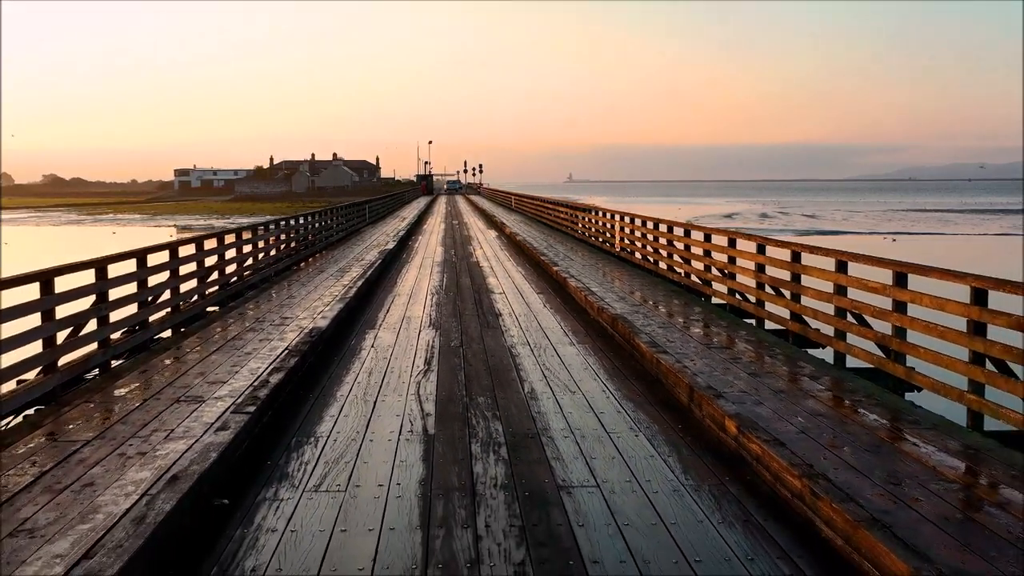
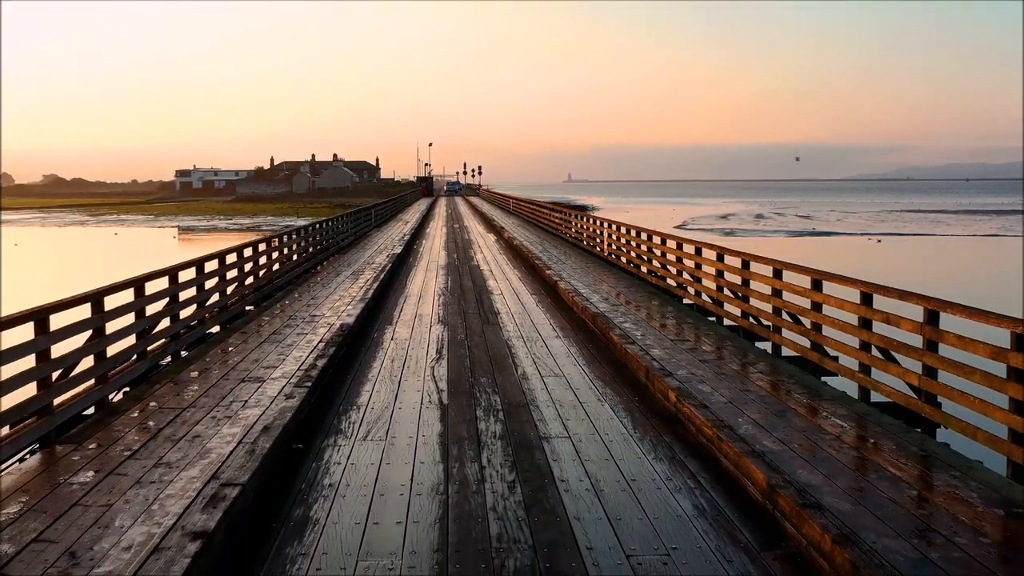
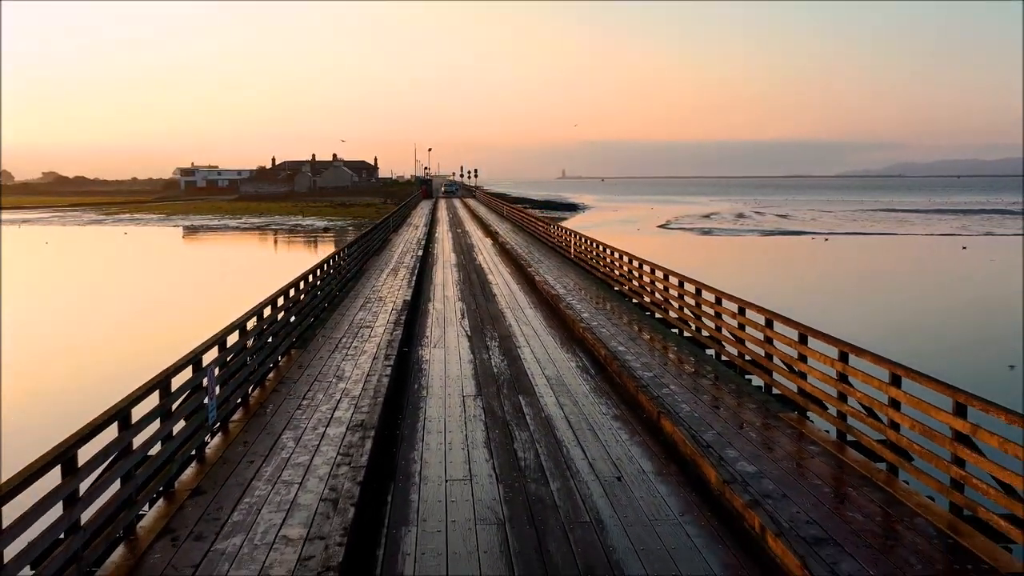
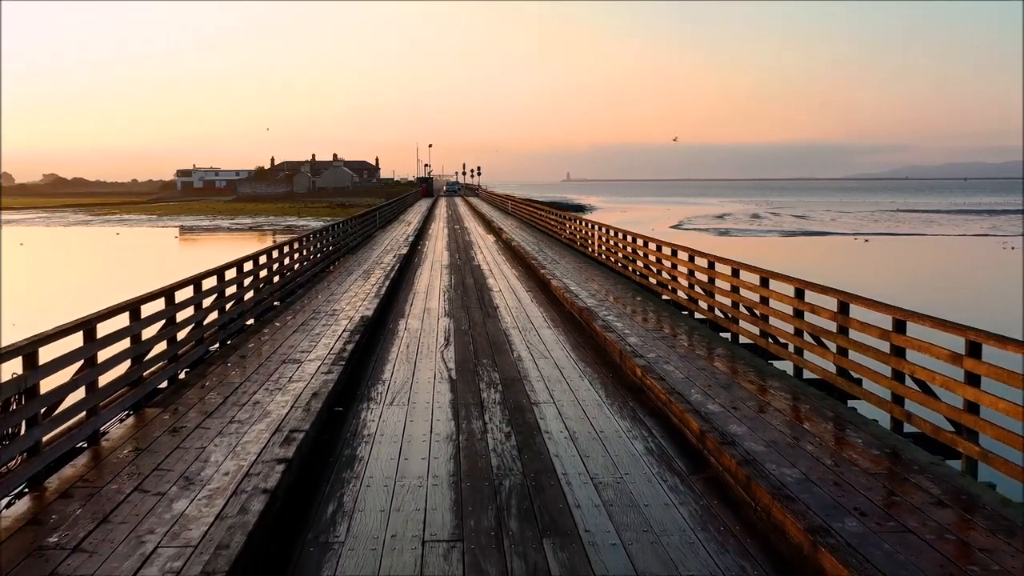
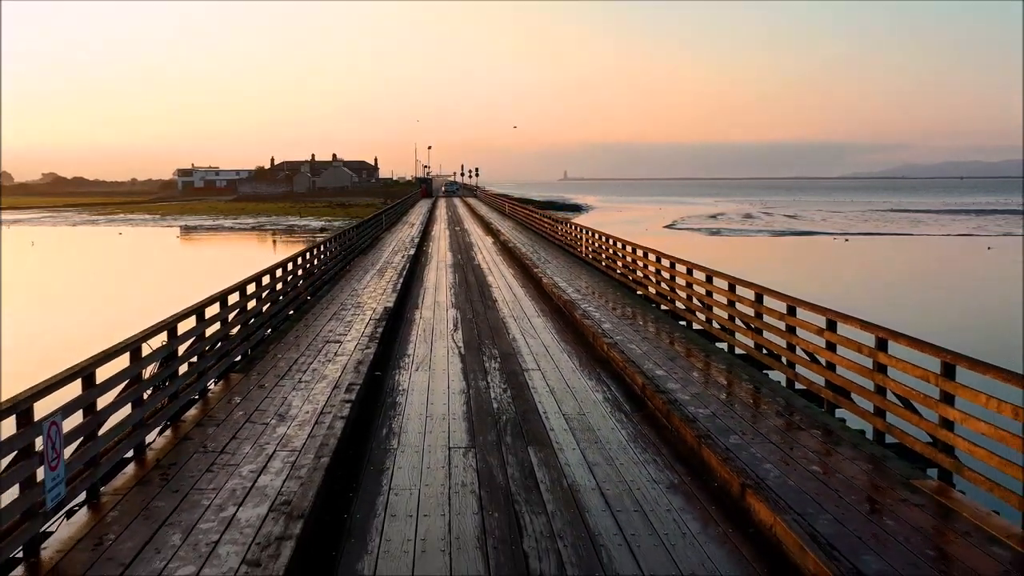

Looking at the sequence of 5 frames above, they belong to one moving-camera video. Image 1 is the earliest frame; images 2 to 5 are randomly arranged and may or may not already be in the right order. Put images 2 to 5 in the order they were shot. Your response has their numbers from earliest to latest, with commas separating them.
2, 4, 5, 3
